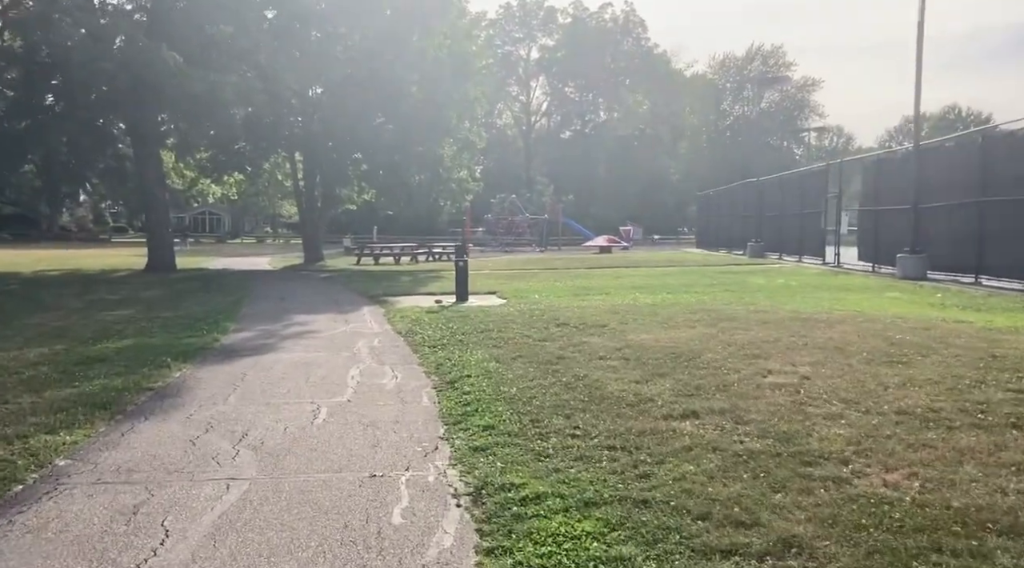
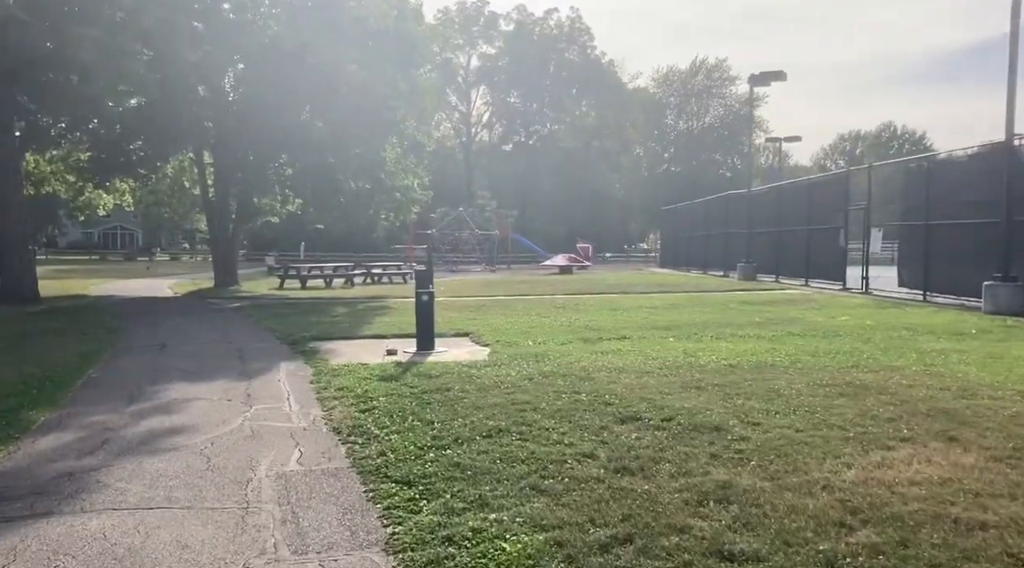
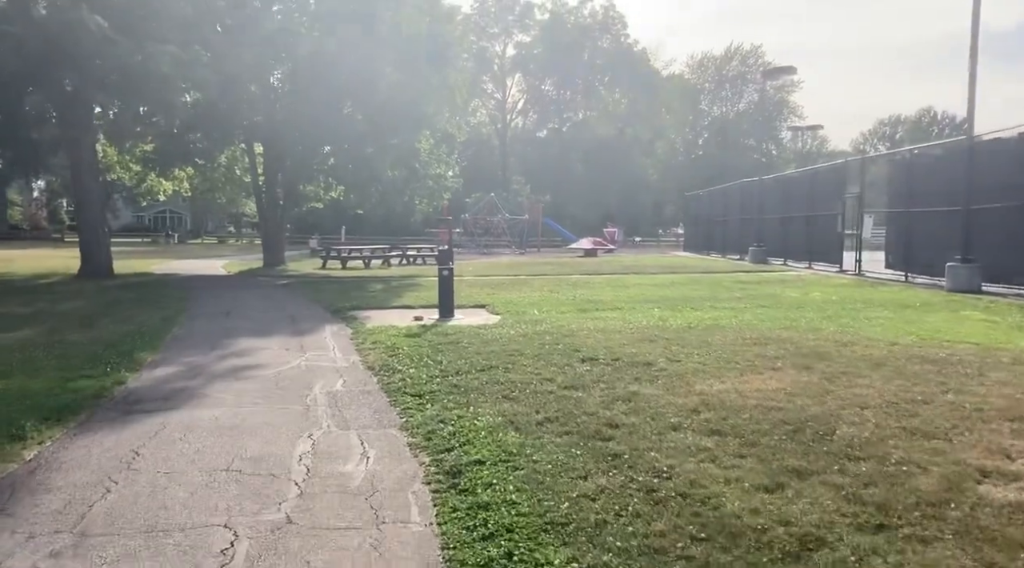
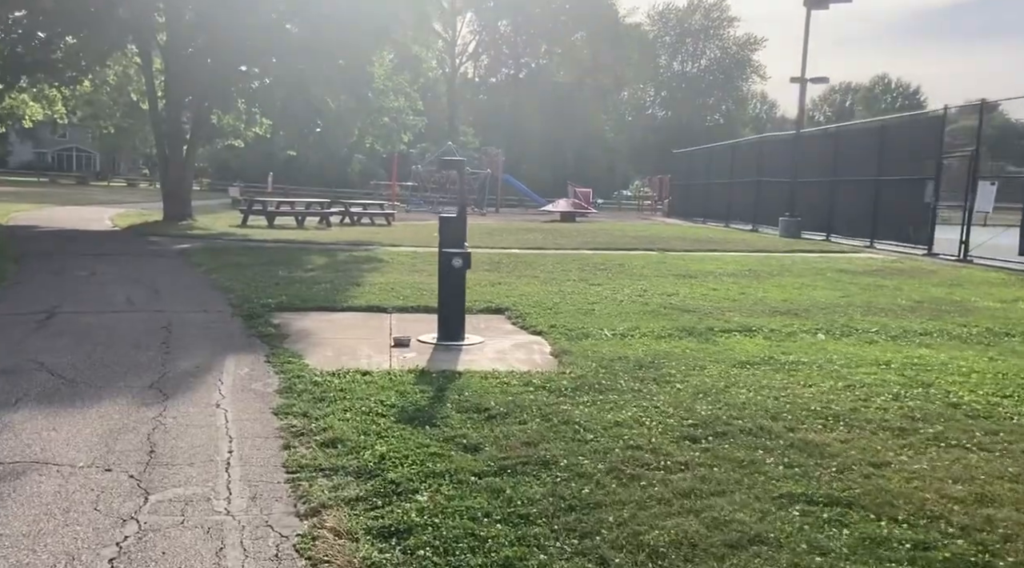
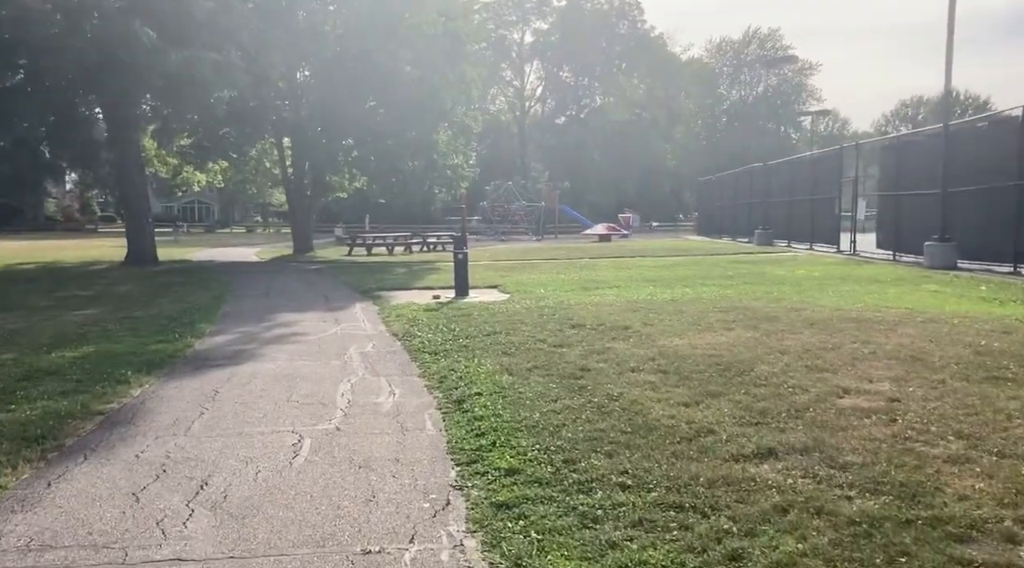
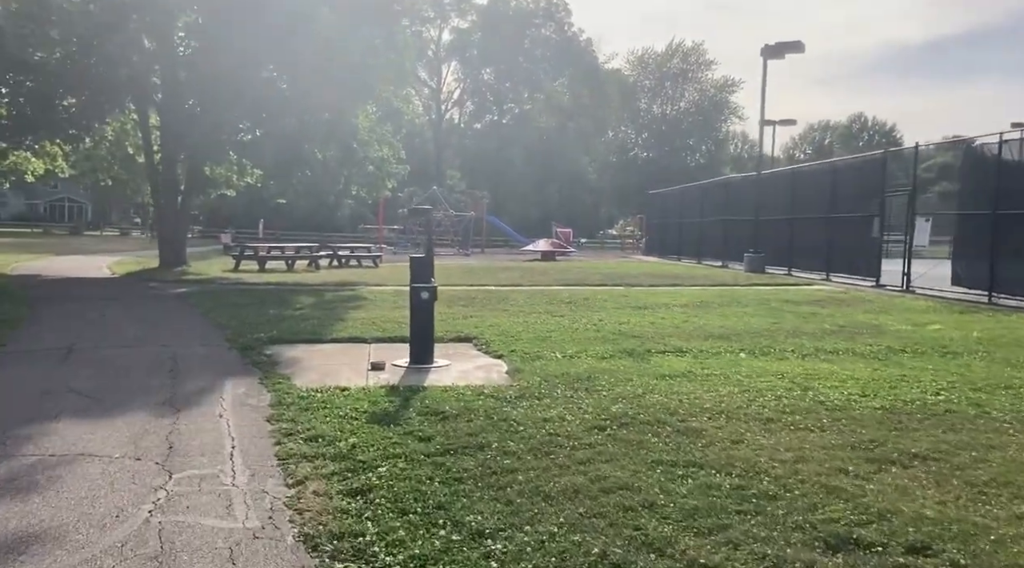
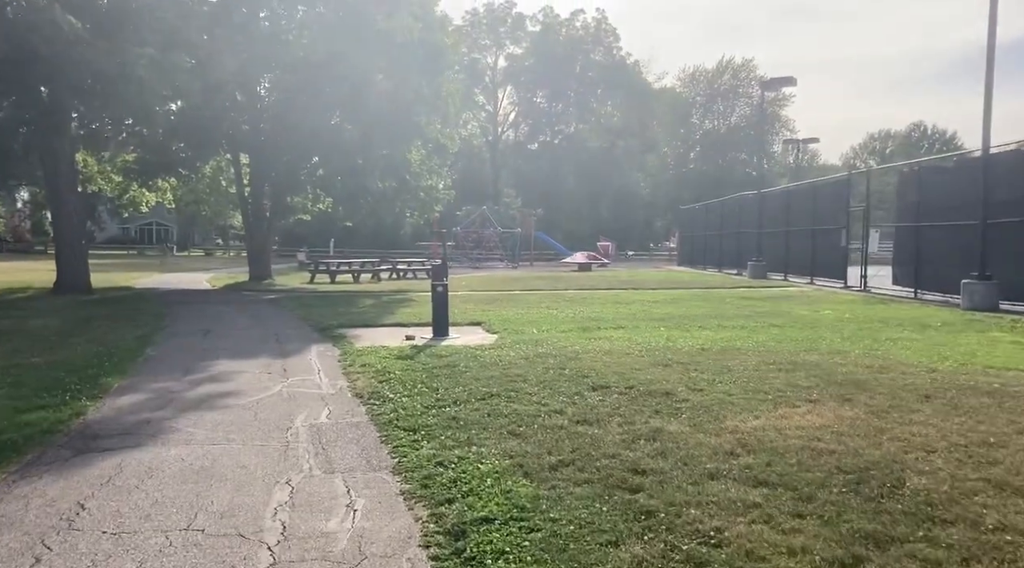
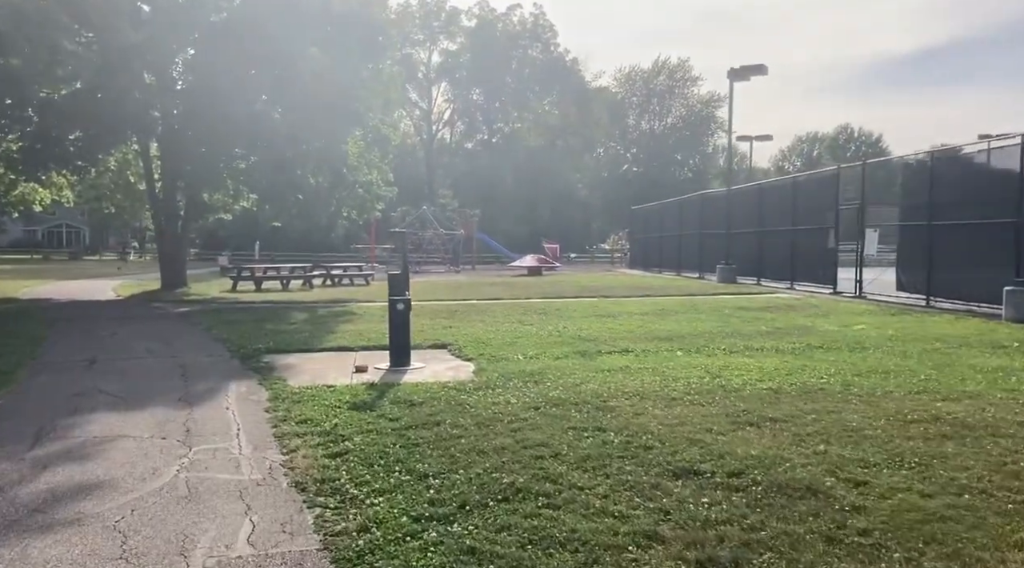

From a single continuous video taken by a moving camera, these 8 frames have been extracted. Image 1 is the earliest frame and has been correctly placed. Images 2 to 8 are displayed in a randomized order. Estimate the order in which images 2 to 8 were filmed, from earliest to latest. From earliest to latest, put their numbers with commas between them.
5, 3, 7, 2, 8, 6, 4
